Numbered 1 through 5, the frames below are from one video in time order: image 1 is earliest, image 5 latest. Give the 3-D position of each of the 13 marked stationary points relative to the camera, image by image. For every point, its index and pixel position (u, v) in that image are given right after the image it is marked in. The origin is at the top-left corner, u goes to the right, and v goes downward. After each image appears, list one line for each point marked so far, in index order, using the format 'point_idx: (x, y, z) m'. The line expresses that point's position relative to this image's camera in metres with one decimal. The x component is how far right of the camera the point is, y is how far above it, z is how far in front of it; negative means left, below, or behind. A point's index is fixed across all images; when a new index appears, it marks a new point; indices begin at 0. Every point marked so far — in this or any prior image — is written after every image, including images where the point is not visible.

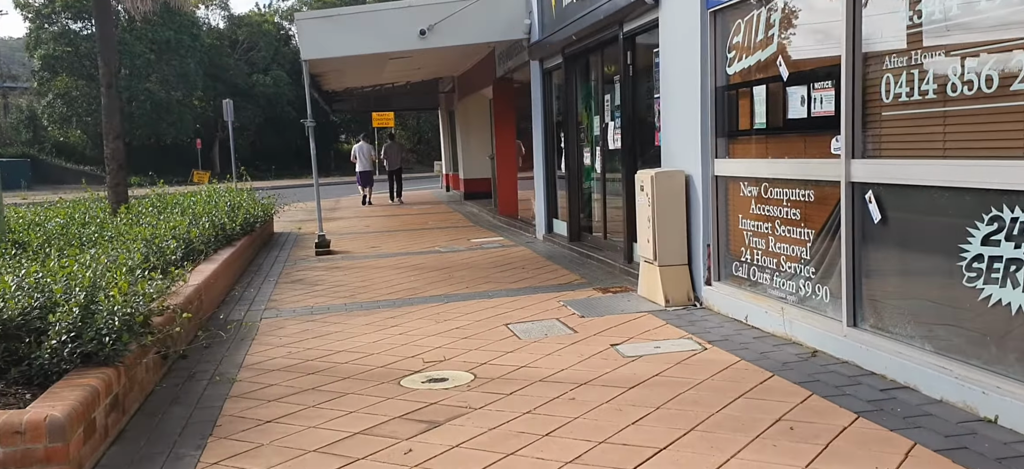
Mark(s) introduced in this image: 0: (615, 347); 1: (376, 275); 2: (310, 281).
0: (+0.7, -0.7, +6.1) m
1: (-1.5, -0.4, +10.6) m
2: (-2.1, -0.5, +10.3) m
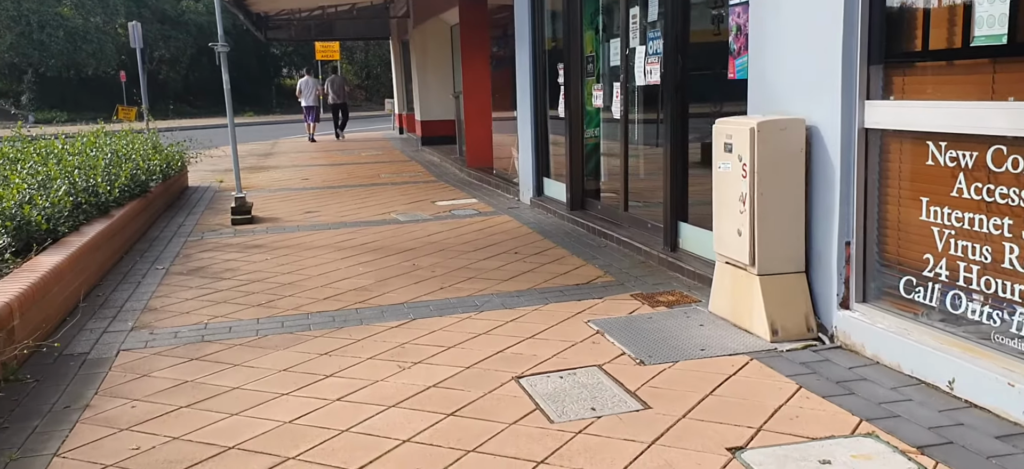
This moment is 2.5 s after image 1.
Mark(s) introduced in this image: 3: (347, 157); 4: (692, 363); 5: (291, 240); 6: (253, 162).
0: (+0.8, -0.7, +3.3) m
1: (-1.6, -0.2, +7.6) m
2: (-2.2, -0.3, +7.3) m
3: (-3.0, +1.4, +18.1) m
4: (+0.8, -0.6, +4.3) m
5: (-2.0, 0.0, +8.6) m
6: (-4.7, +1.3, +17.7) m
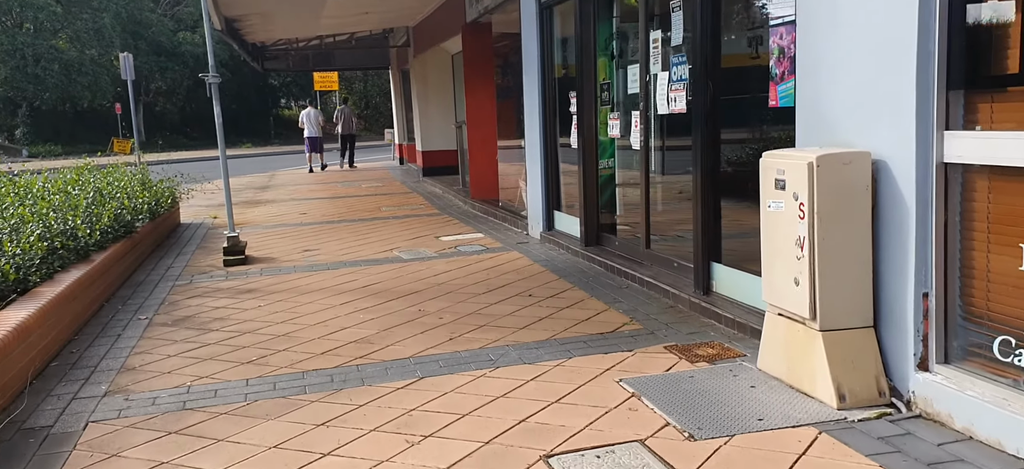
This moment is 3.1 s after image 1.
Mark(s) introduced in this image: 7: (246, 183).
0: (+0.9, -0.9, +2.7) m
1: (-1.5, -0.5, +7.0) m
2: (-2.1, -0.6, +6.7) m
3: (-3.0, +0.8, +17.5) m
4: (+0.9, -0.8, +3.7) m
5: (-1.9, -0.4, +8.0) m
6: (-4.6, +0.7, +17.1) m
7: (-5.4, +1.0, +19.8) m
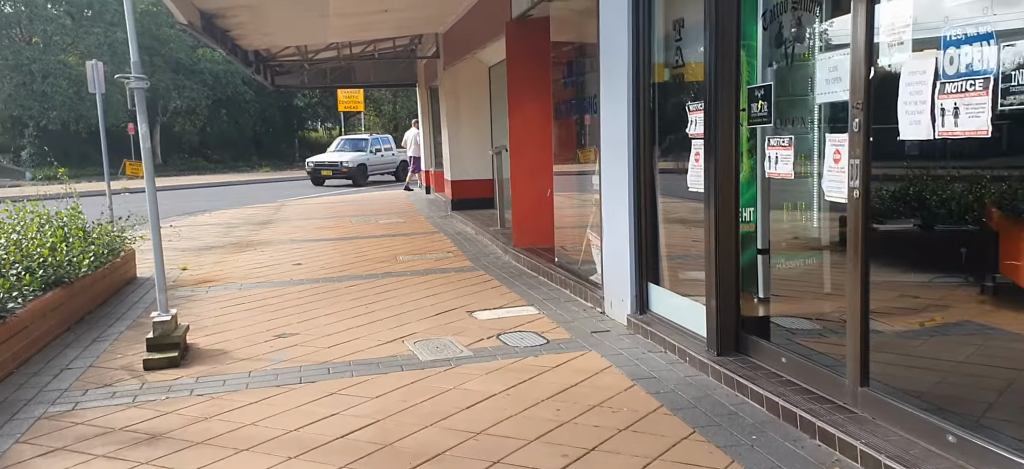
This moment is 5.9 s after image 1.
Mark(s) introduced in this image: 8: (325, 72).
0: (+1.1, -1.3, -0.6) m
1: (-1.1, -1.0, +3.8) m
2: (-1.7, -1.0, +3.5) m
3: (-2.2, +0.1, +14.4) m
4: (+1.2, -1.2, +0.4) m
5: (-1.4, -0.9, +4.8) m
6: (-3.9, 0.0, +14.0) m
7: (-4.6, +0.3, +16.7) m
8: (-3.8, +3.2, +19.3) m
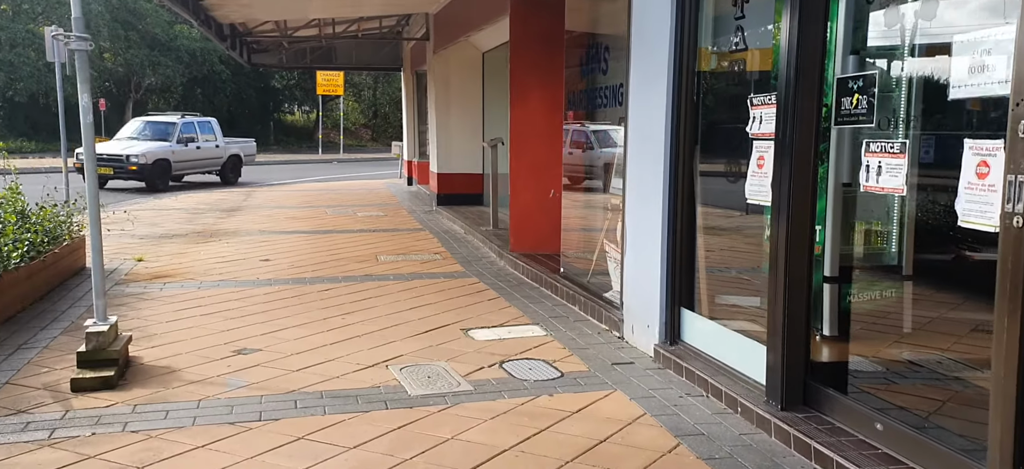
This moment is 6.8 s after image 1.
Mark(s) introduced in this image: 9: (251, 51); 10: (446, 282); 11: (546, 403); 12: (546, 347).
0: (+1.3, -1.5, -1.6) m
1: (-1.0, -1.0, +2.7) m
2: (-1.7, -1.0, +2.5) m
3: (-2.4, +0.2, +13.3) m
4: (+1.3, -1.3, -0.6) m
5: (-1.4, -0.9, +3.7) m
6: (-4.0, +0.2, +12.9) m
7: (-4.7, +0.5, +15.6) m
8: (-3.9, +3.4, +18.2) m
9: (-4.7, +3.3, +17.6) m
10: (-0.6, -0.4, +8.0) m
11: (+0.2, -0.8, +4.6) m
12: (+0.2, -0.7, +5.7) m
